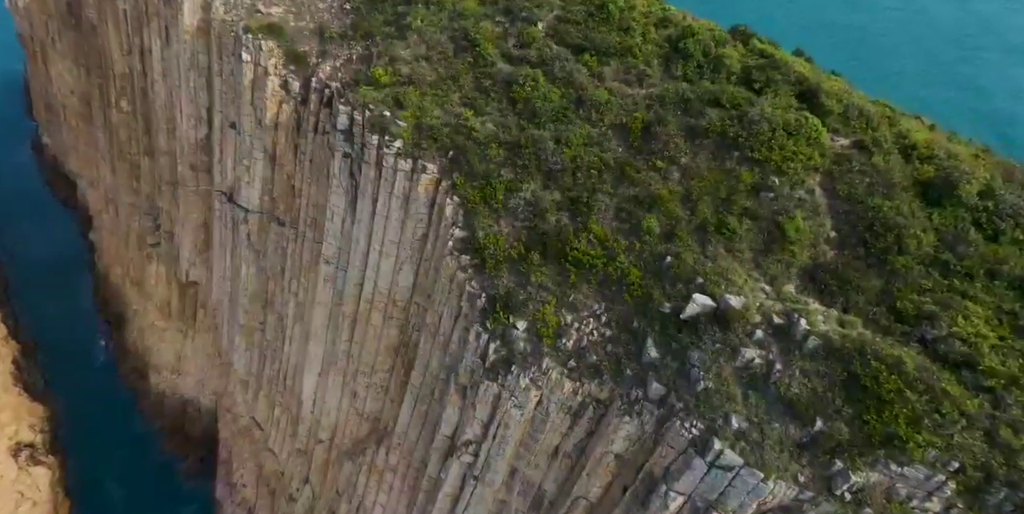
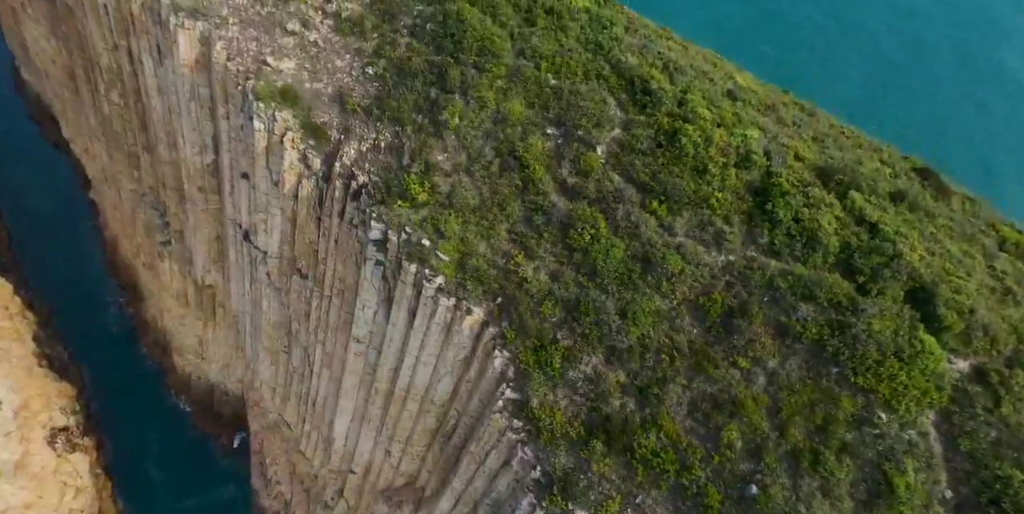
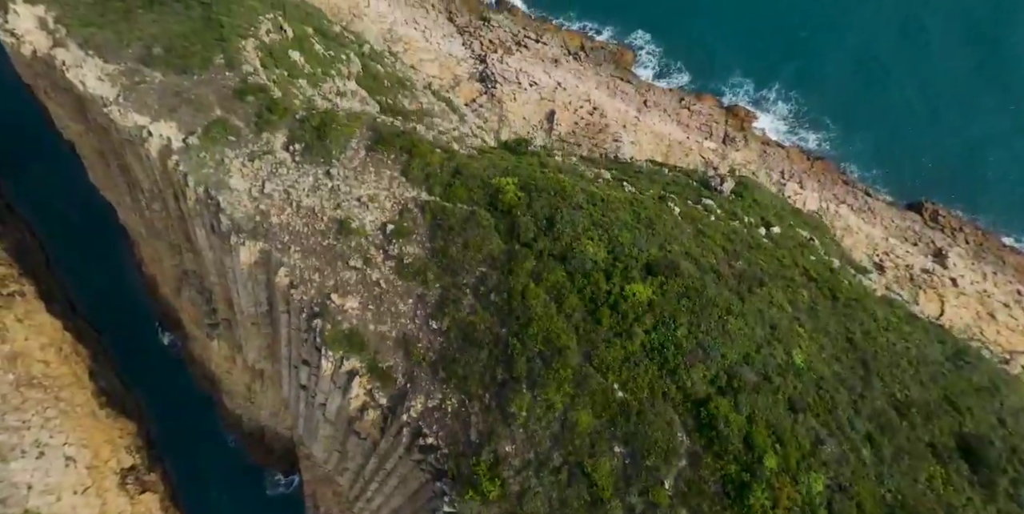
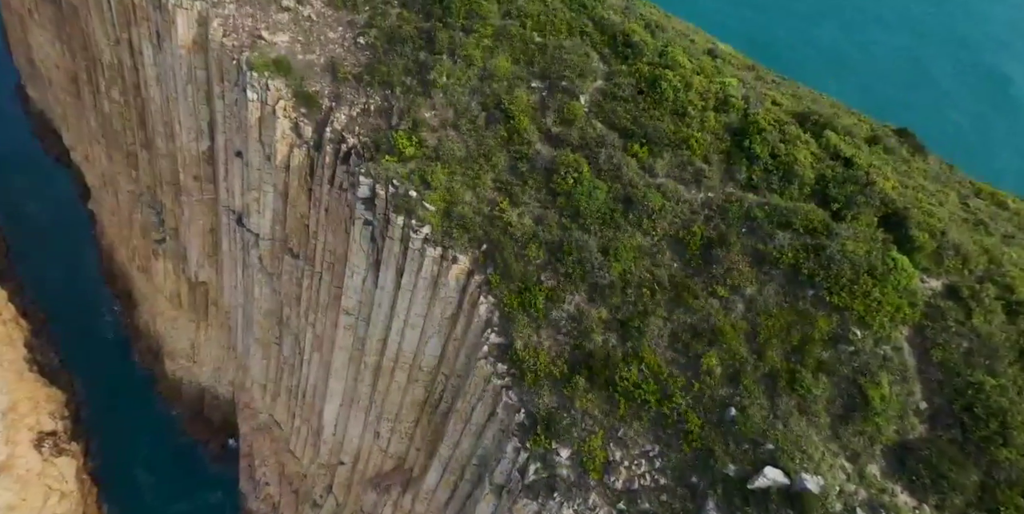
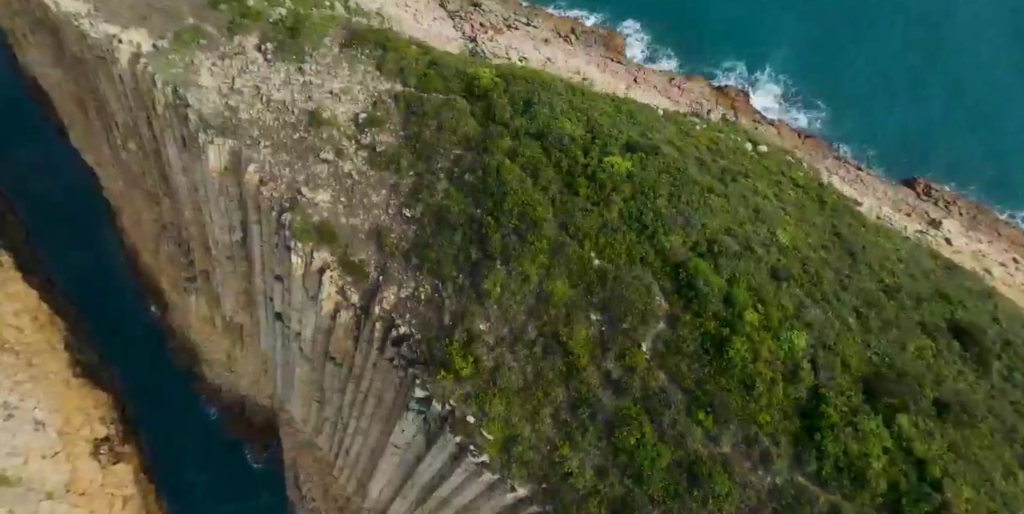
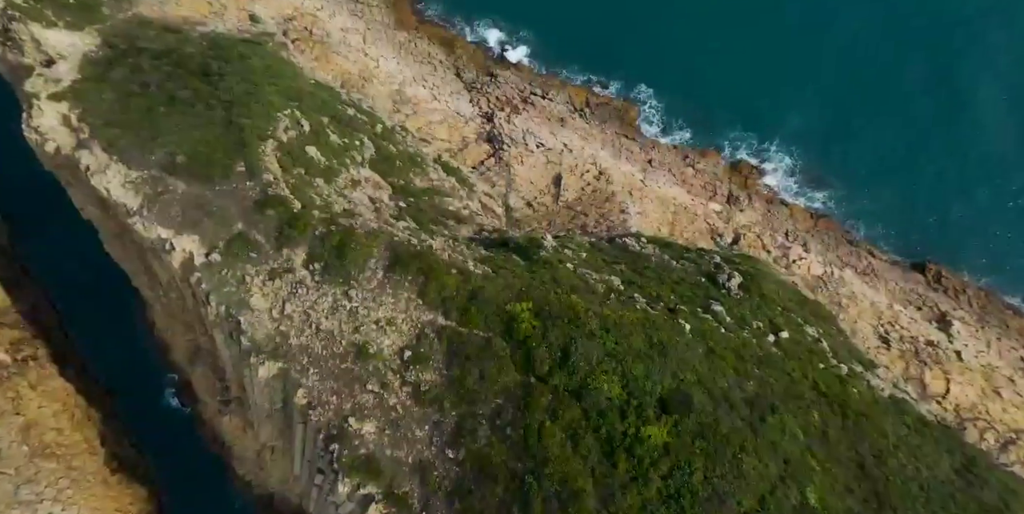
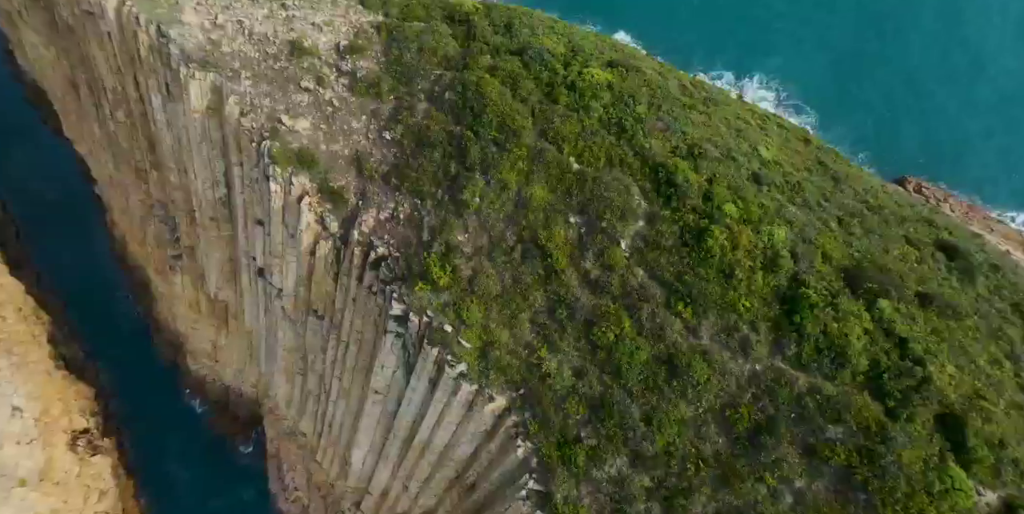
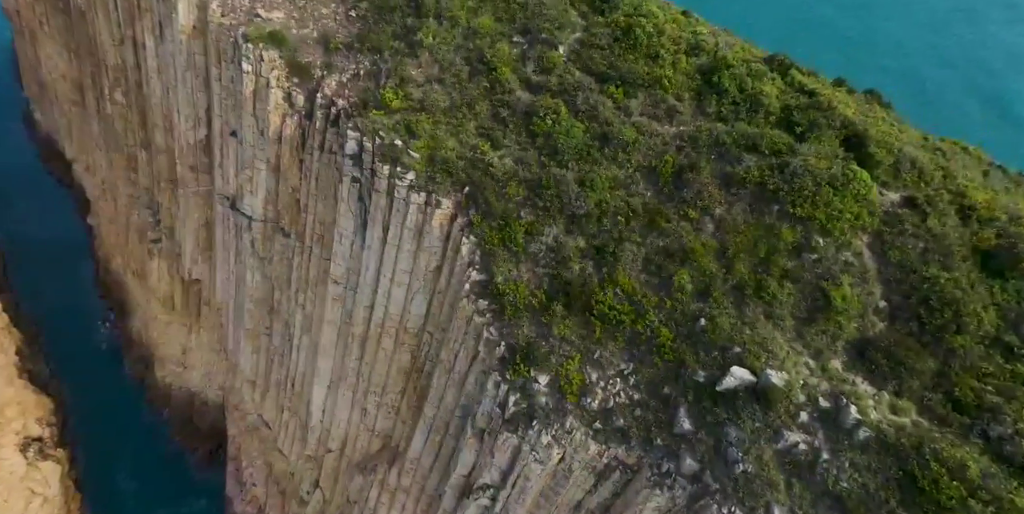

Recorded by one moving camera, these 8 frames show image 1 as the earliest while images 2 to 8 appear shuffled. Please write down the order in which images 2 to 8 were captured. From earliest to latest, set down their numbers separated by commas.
8, 4, 2, 7, 5, 3, 6
